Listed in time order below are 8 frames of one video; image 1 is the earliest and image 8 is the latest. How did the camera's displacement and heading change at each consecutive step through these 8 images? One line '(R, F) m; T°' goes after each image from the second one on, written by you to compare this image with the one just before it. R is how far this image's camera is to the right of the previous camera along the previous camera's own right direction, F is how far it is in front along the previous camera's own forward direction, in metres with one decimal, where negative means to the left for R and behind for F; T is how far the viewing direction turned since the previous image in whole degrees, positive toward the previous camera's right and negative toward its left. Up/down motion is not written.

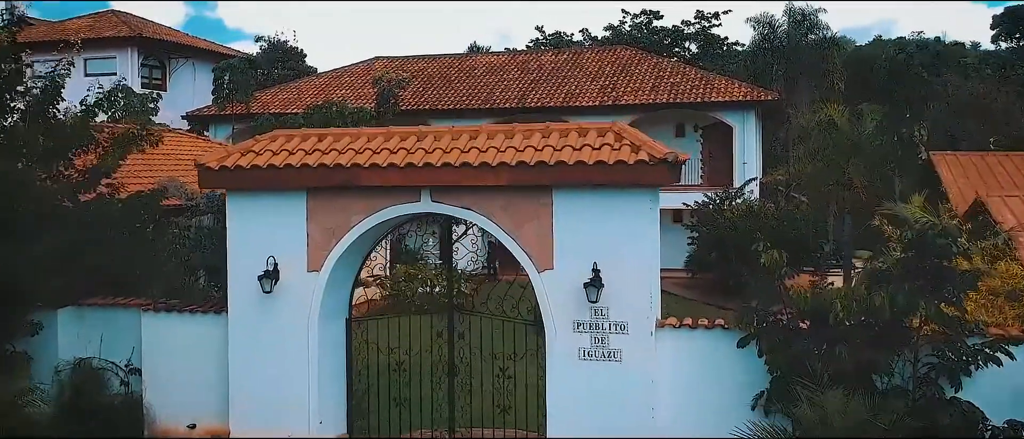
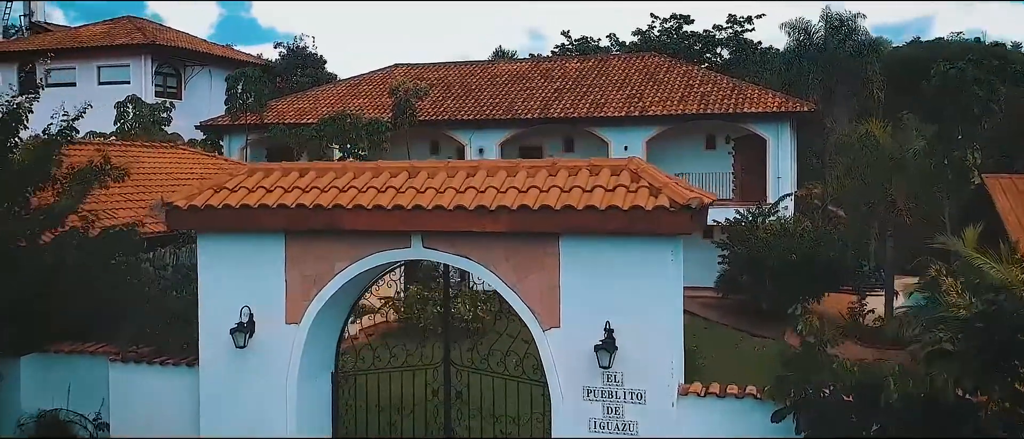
(+0.2, +1.1) m; -2°
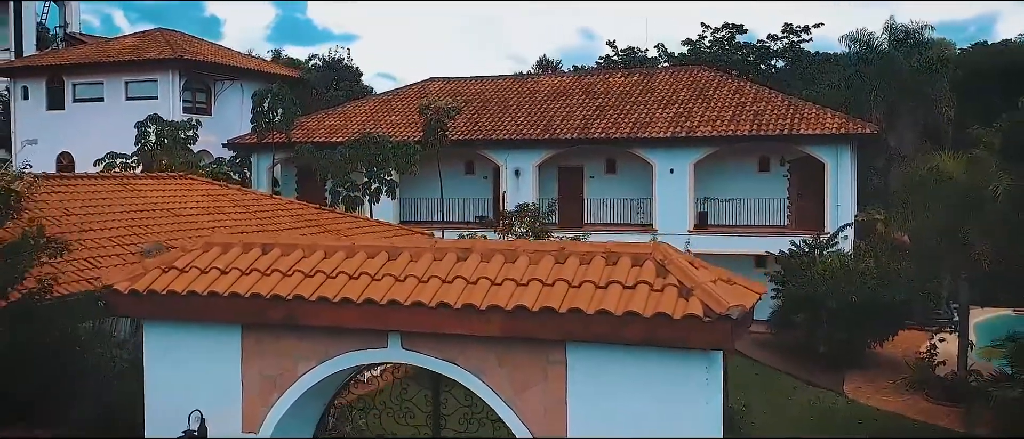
(+0.4, +1.5) m; -3°
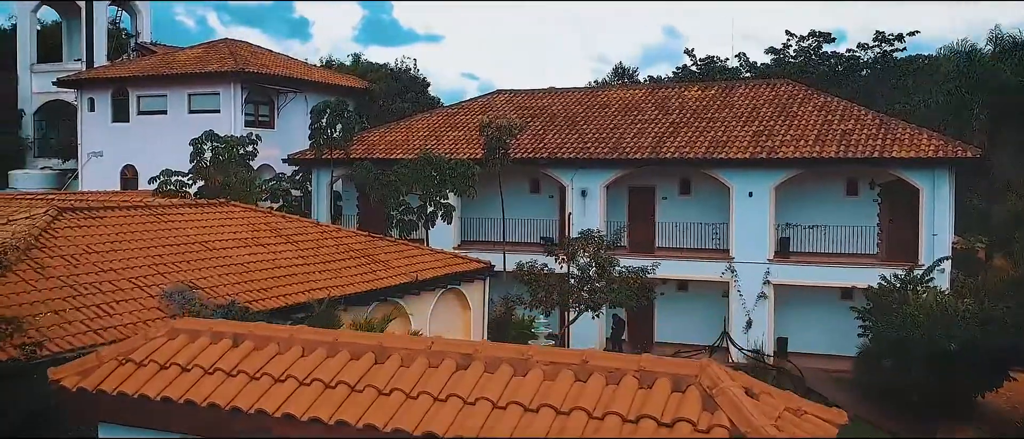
(+0.4, +1.3) m; -5°
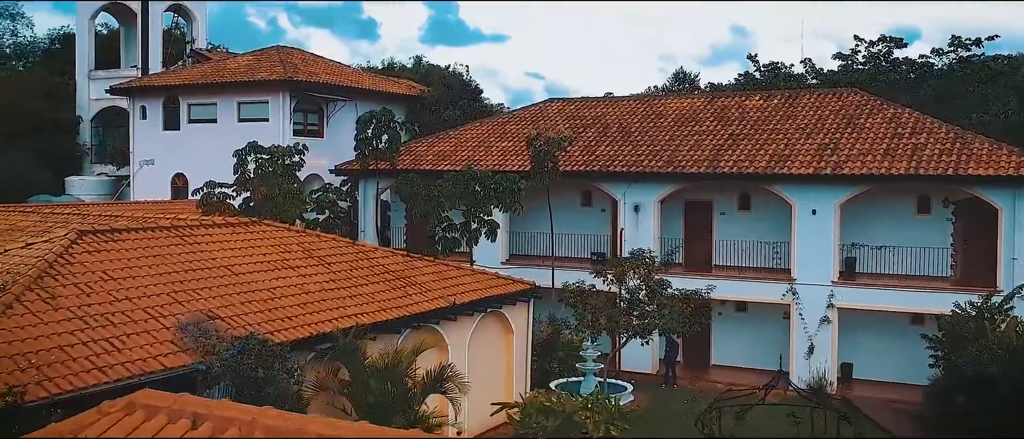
(+0.3, +0.9) m; -4°
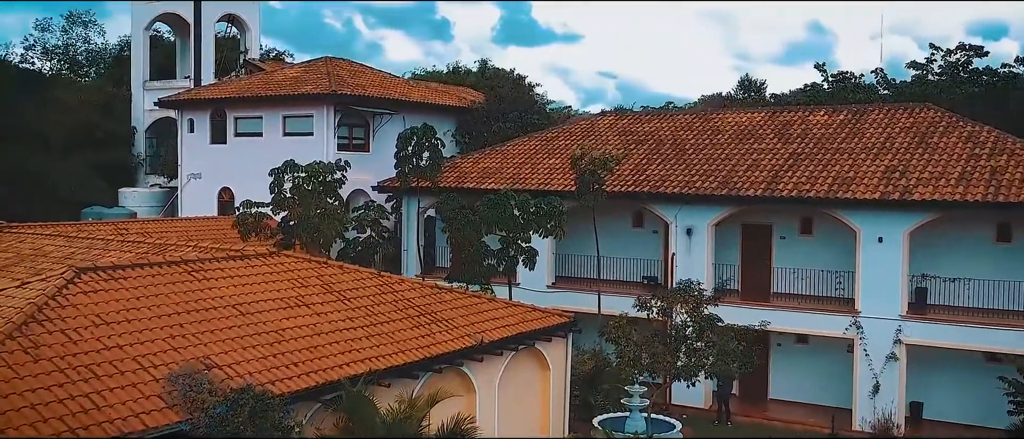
(+0.6, +1.1) m; -4°
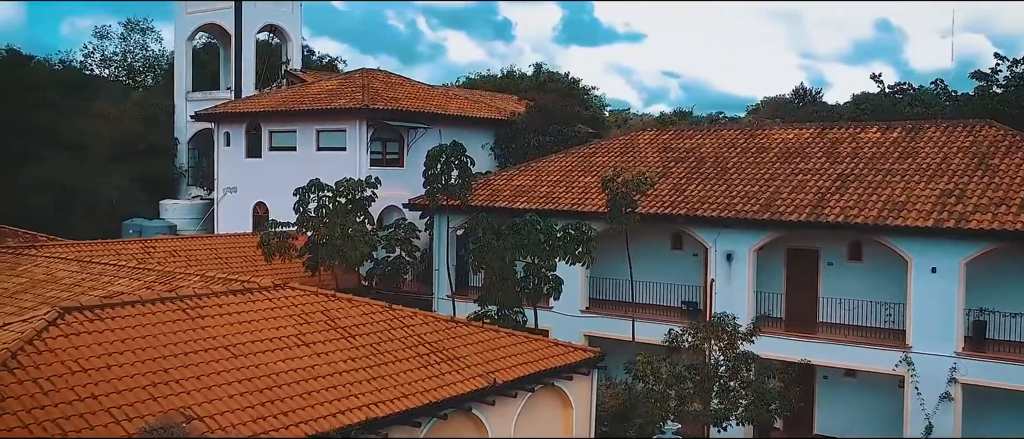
(+0.6, +0.9) m; -4°
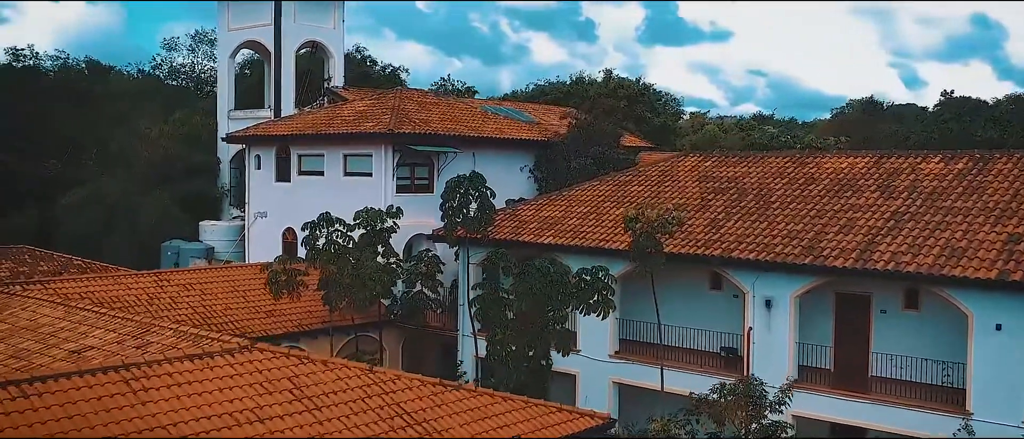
(+1.2, +1.6) m; -5°
